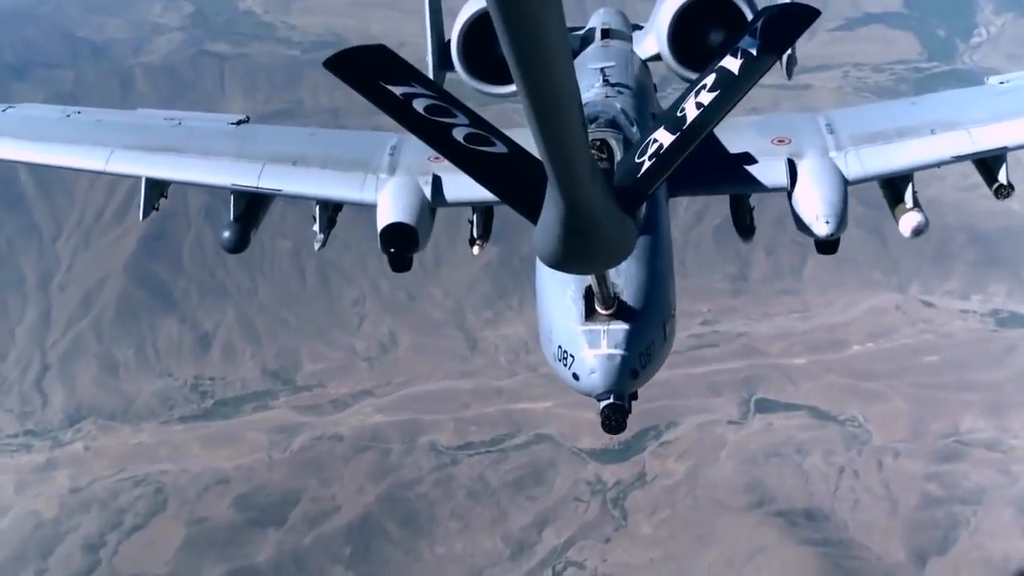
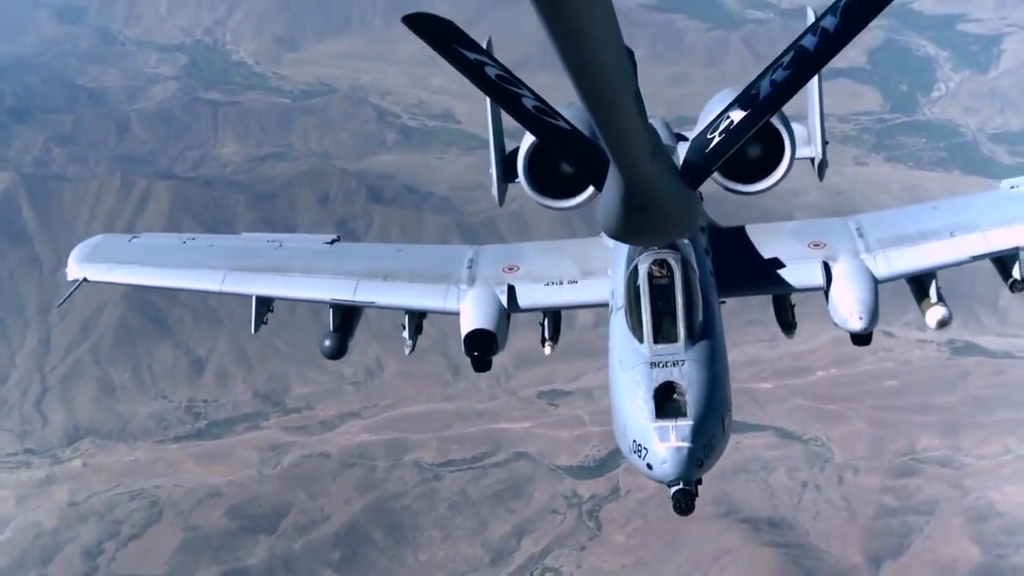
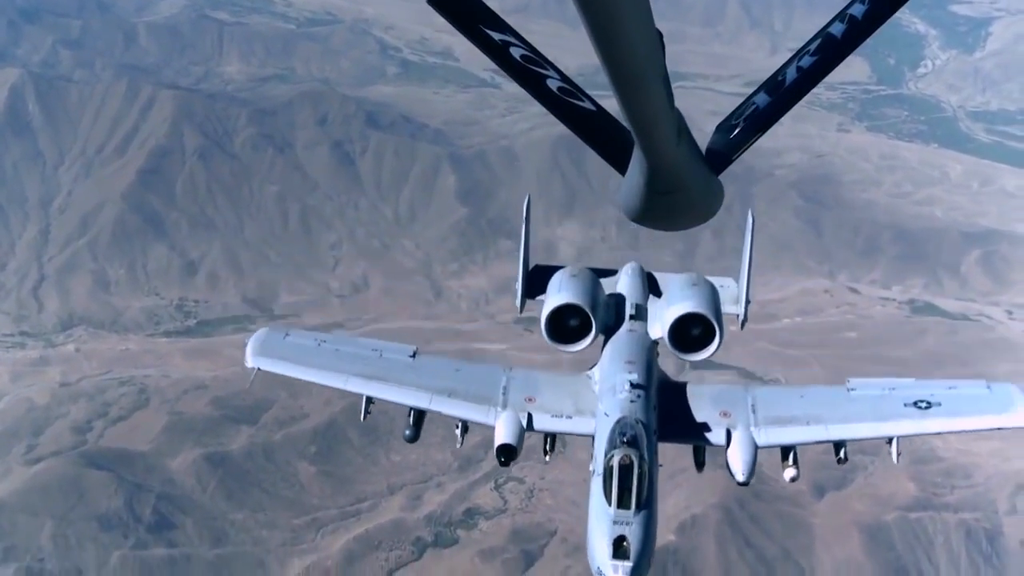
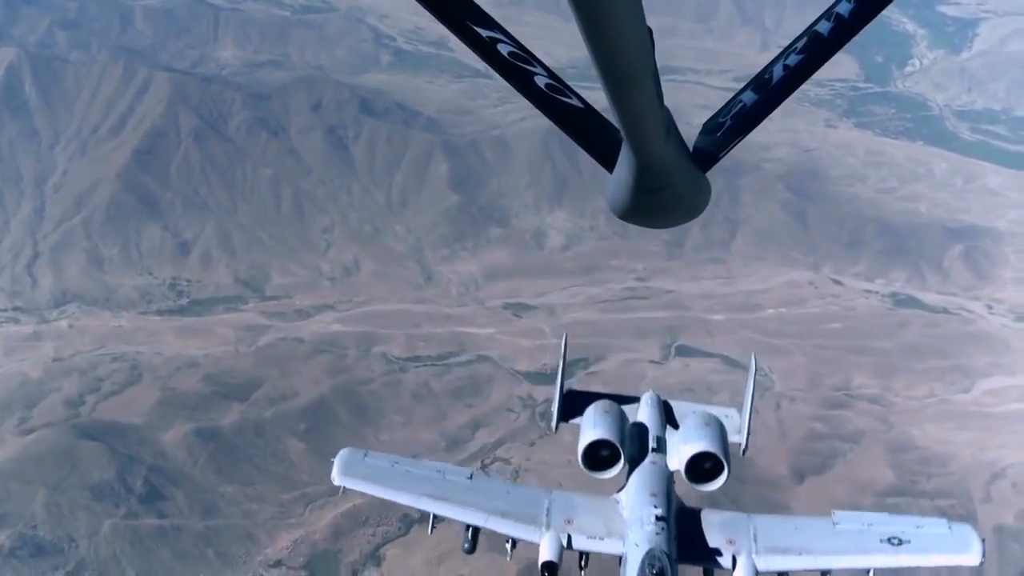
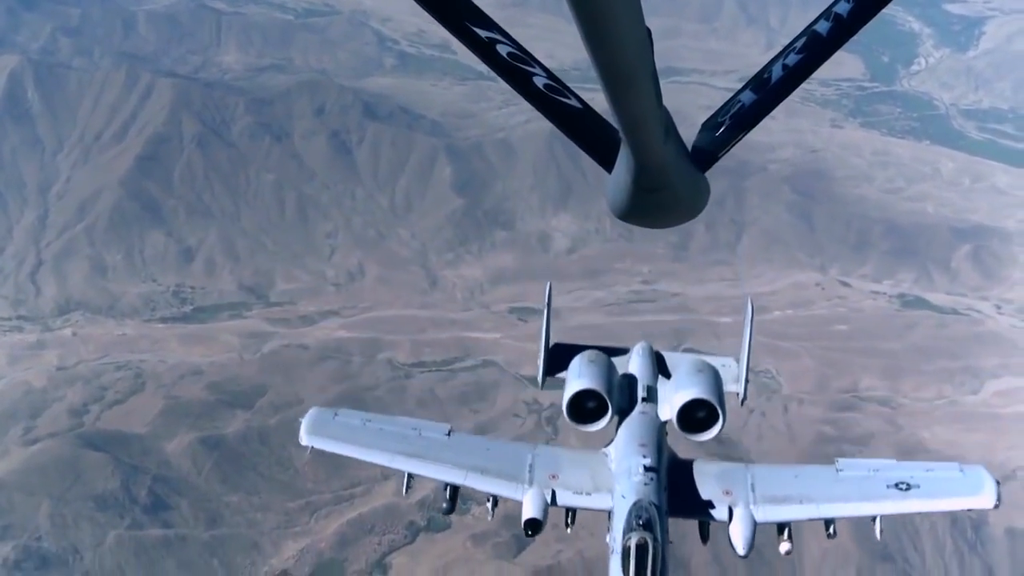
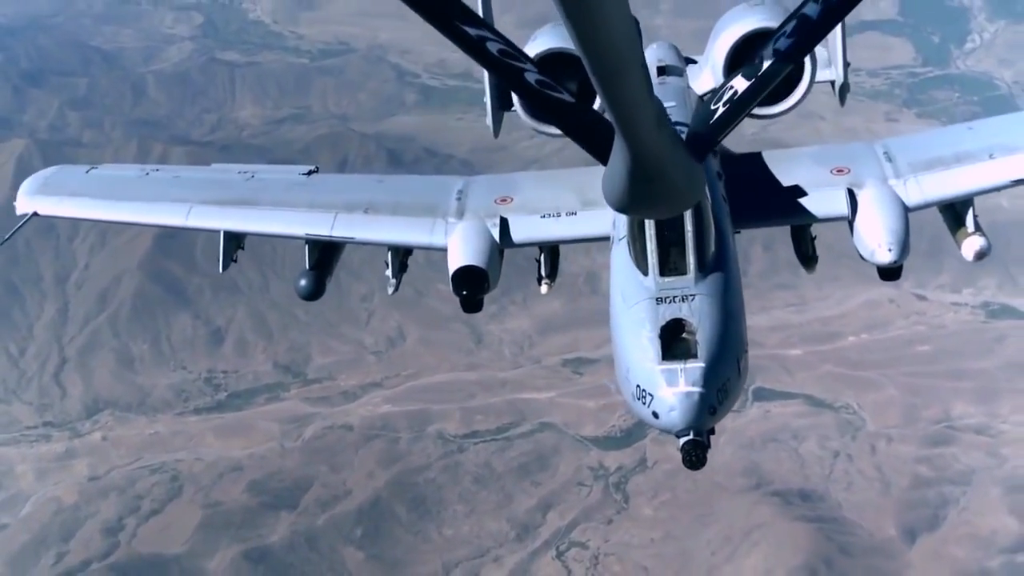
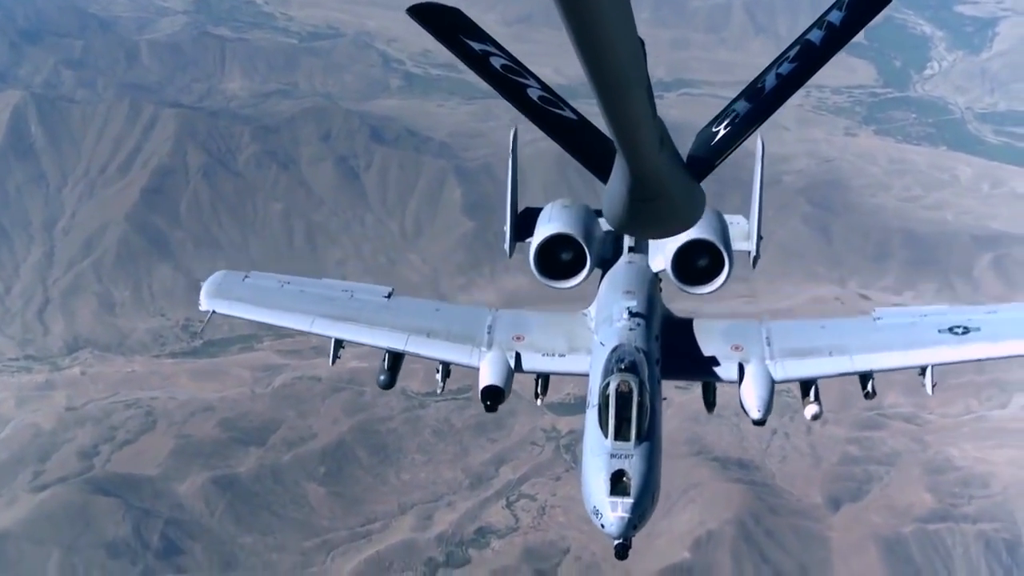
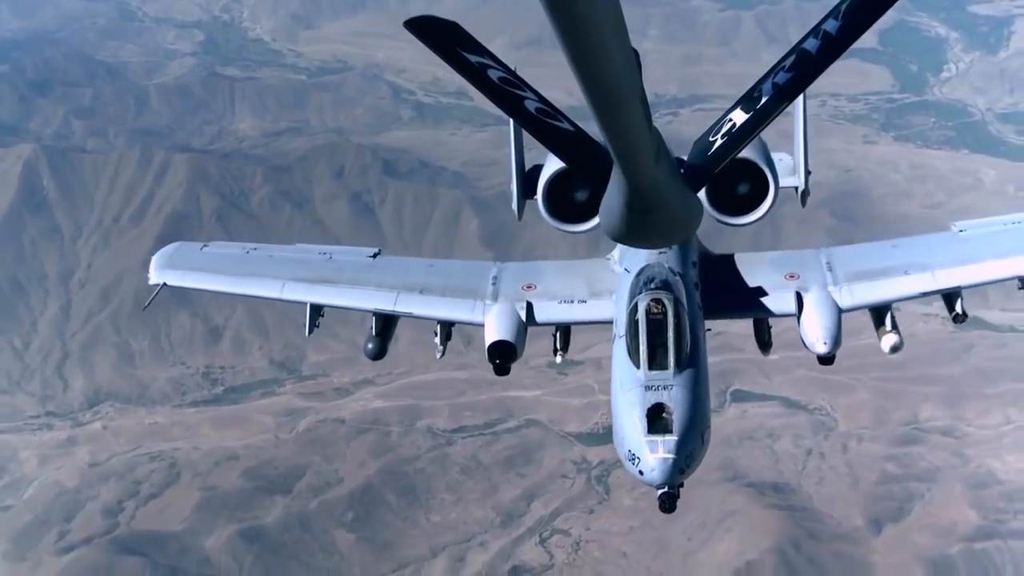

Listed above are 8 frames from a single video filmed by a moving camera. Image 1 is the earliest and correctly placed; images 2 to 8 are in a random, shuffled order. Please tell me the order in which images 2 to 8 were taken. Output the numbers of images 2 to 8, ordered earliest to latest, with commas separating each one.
6, 2, 8, 7, 3, 5, 4
